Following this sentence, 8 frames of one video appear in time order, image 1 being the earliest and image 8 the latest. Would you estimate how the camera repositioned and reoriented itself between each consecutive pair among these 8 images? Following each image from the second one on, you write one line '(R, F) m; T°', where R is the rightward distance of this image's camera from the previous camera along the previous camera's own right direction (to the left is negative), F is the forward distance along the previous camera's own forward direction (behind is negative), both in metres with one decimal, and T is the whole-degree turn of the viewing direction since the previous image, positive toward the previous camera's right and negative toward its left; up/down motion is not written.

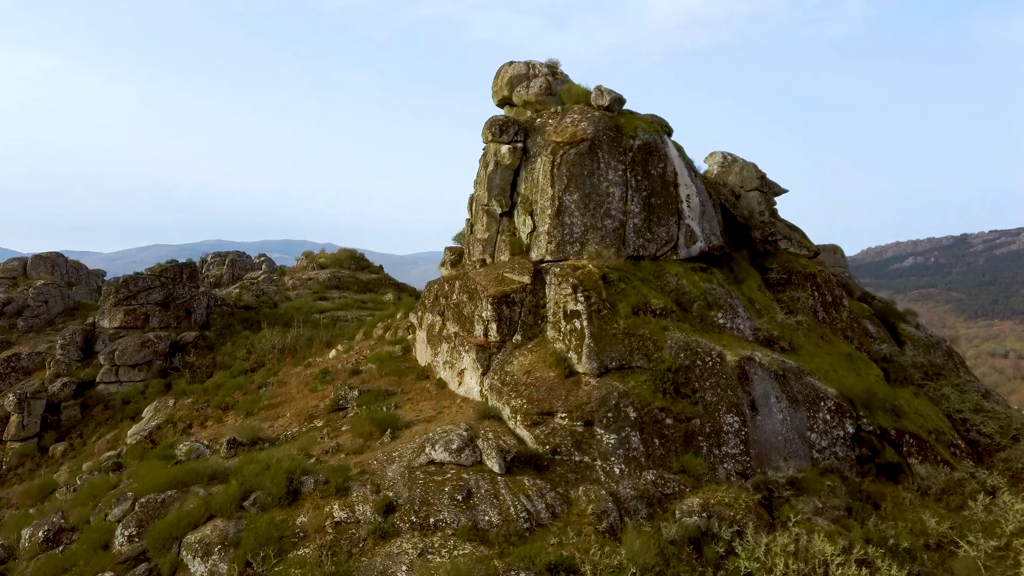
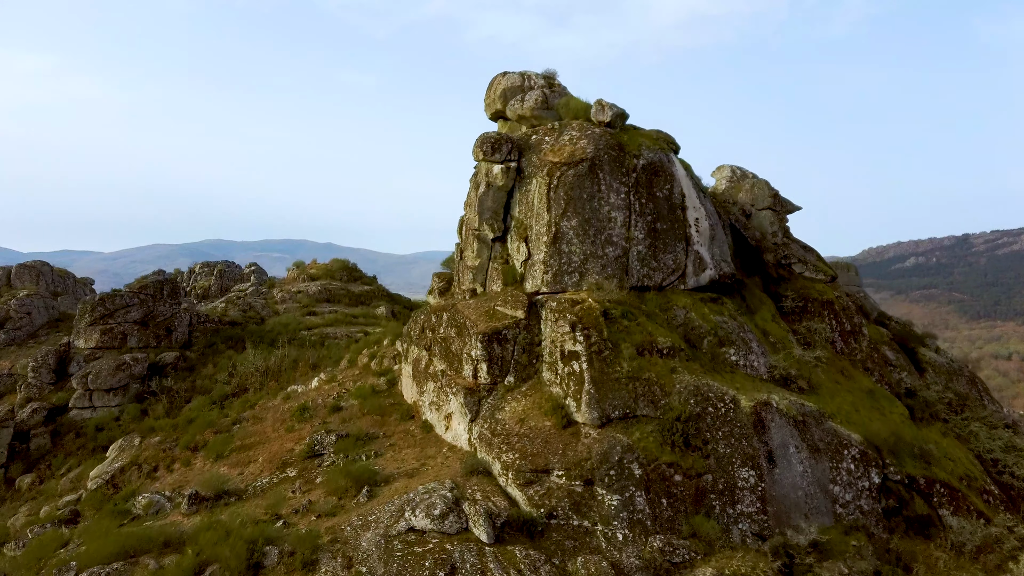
(+0.1, +1.3) m; 0°
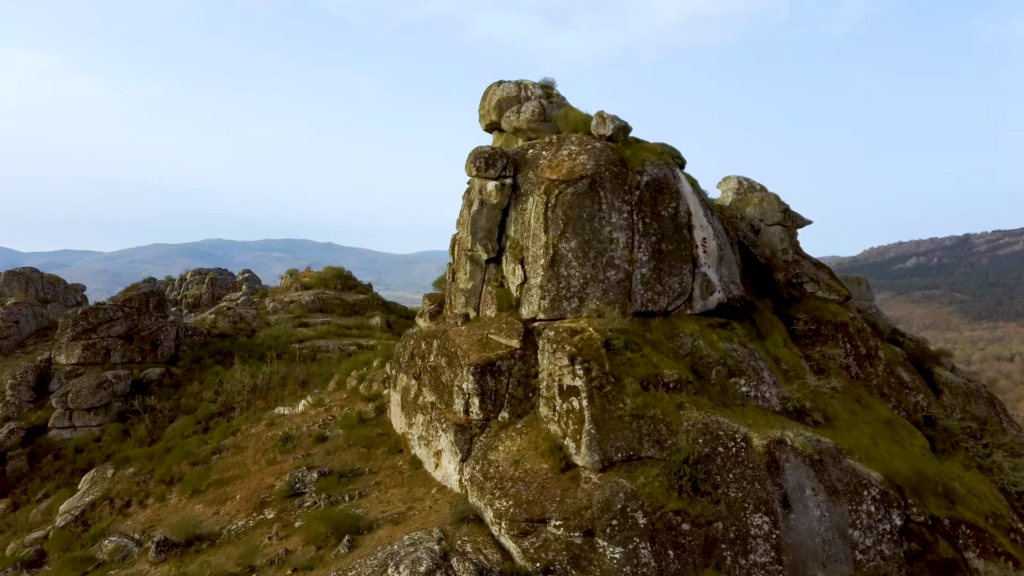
(+0.1, +0.9) m; 0°
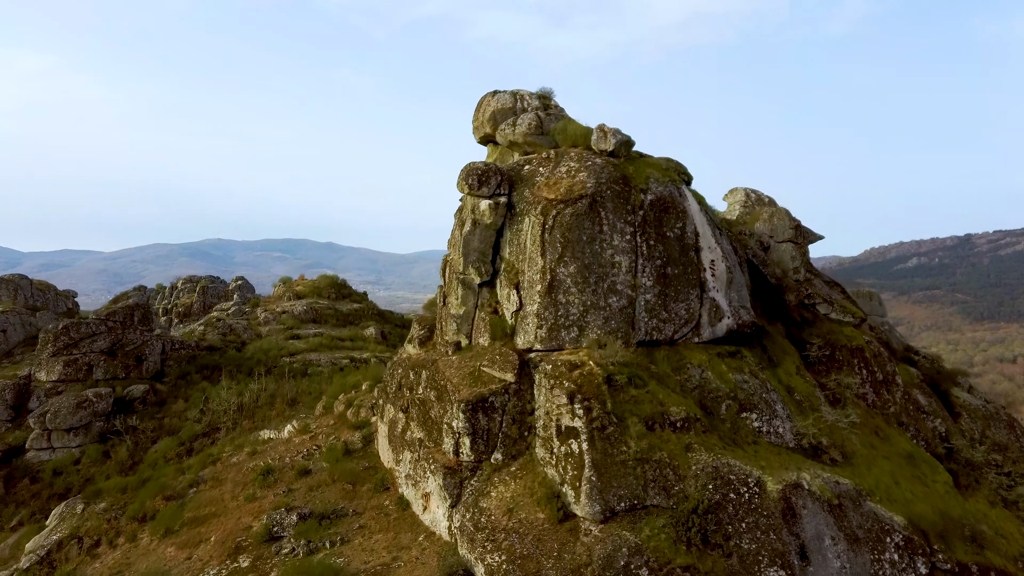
(+0.1, +0.9) m; 0°
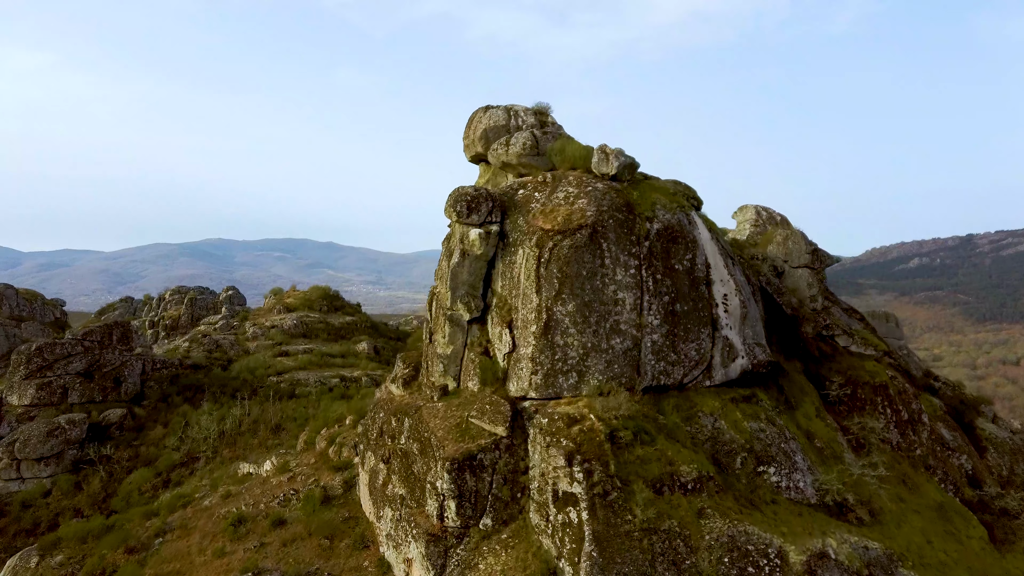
(+0.1, +1.1) m; 0°
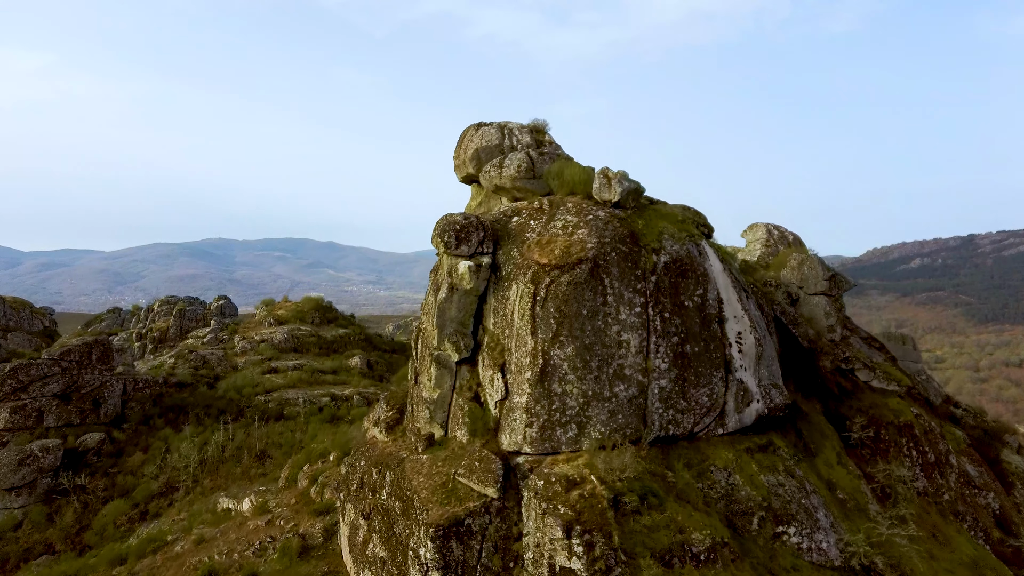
(+0.1, +1.0) m; 0°
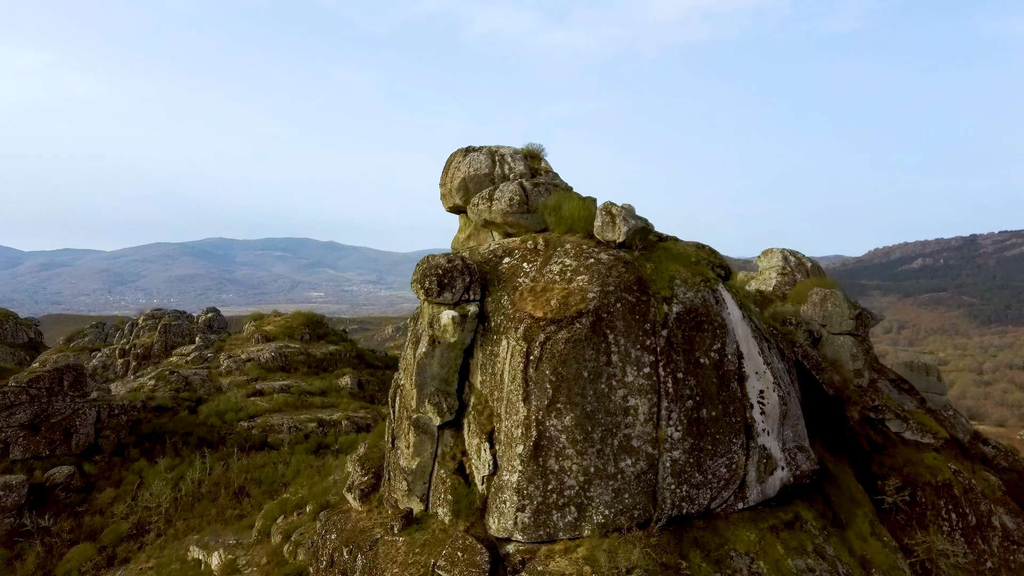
(+0.1, +1.3) m; 0°
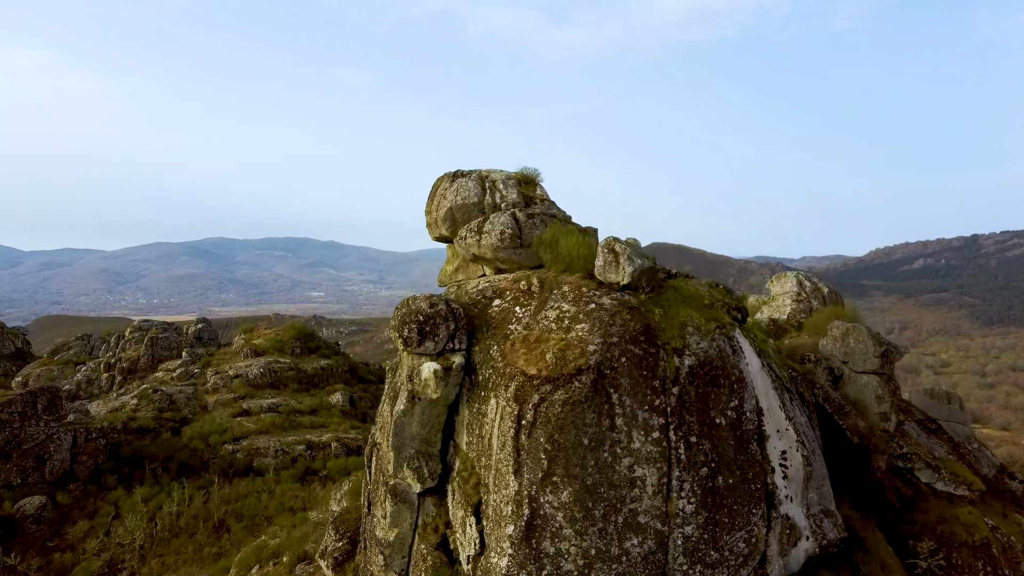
(+0.1, +1.0) m; 0°
